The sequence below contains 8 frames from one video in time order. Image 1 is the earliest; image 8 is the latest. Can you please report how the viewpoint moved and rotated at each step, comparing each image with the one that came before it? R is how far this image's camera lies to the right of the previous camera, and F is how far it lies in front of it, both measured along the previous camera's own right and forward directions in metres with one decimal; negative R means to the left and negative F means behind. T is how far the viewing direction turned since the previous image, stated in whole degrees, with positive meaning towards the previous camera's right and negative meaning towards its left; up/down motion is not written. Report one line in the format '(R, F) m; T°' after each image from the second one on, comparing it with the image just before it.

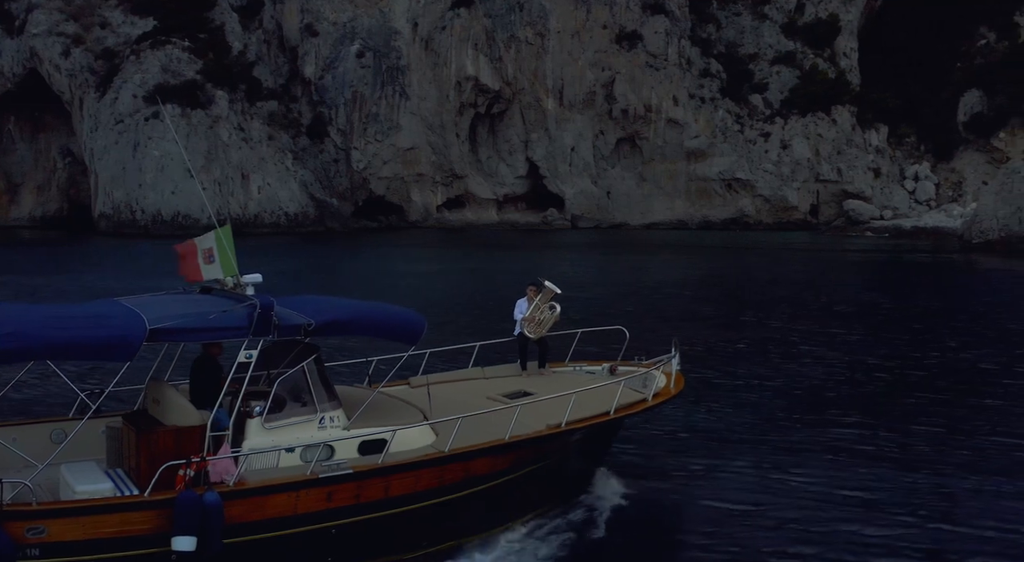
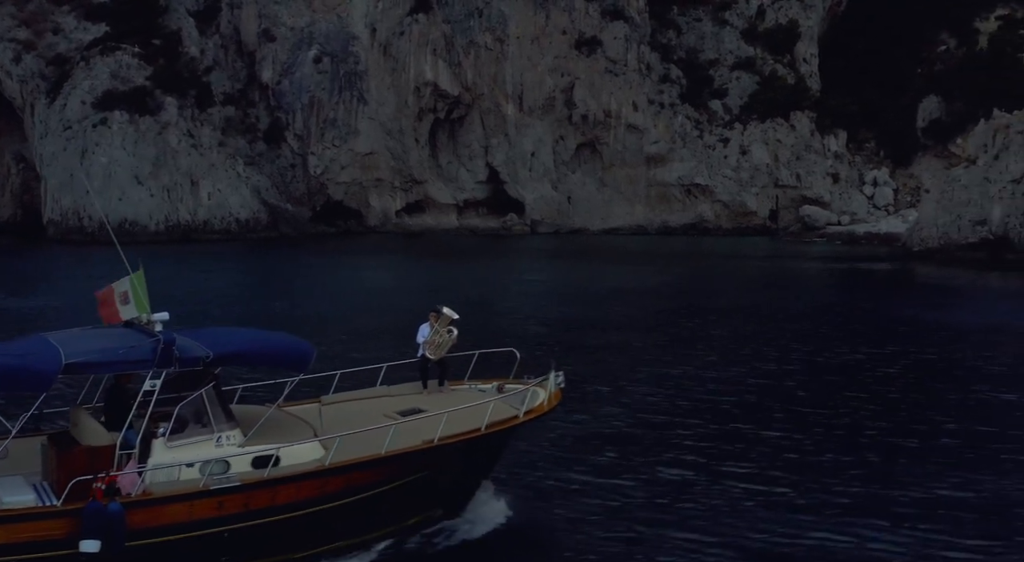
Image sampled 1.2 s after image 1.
(+1.6, -0.1) m; +1°
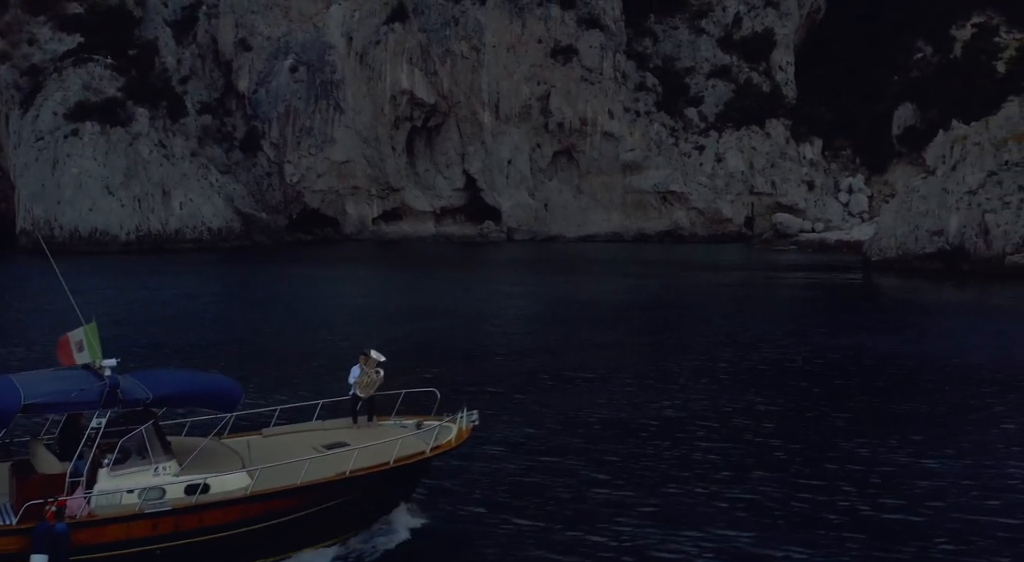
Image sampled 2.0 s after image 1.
(+1.3, -0.4) m; 0°
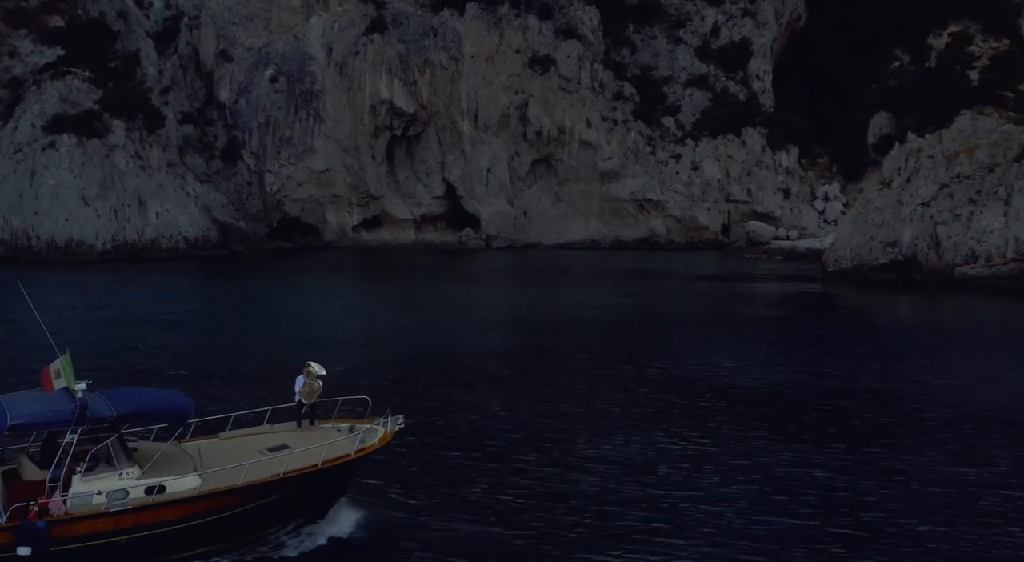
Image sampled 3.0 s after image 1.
(+1.5, -0.8) m; 0°
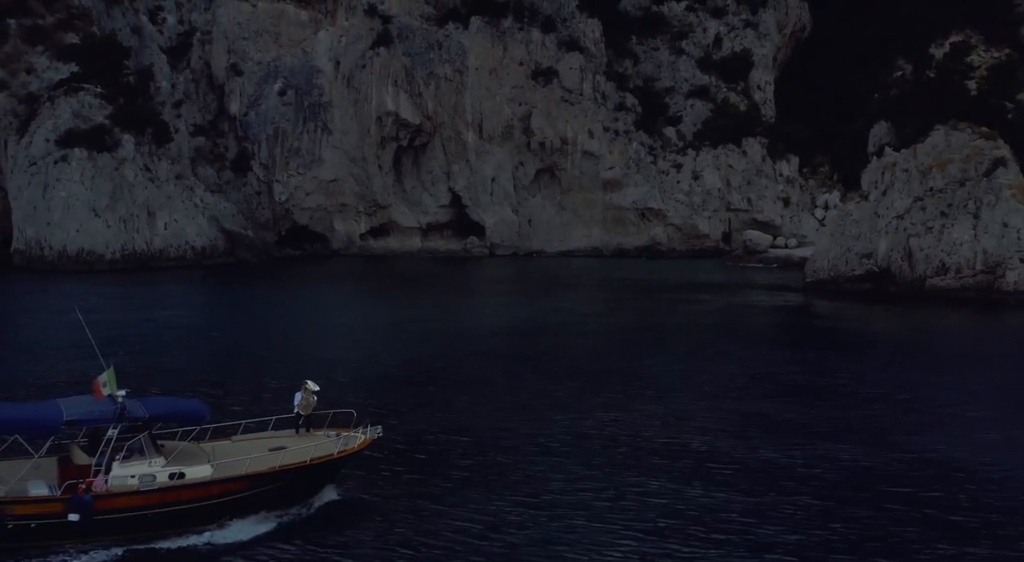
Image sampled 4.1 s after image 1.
(+1.7, -1.4) m; -2°
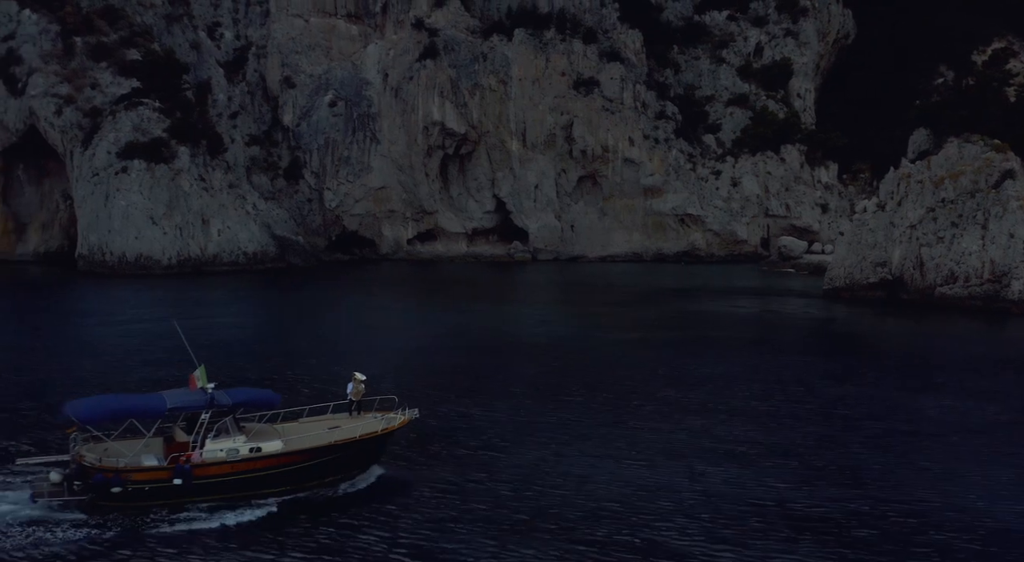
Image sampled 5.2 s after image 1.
(+1.7, -2.1) m; -3°
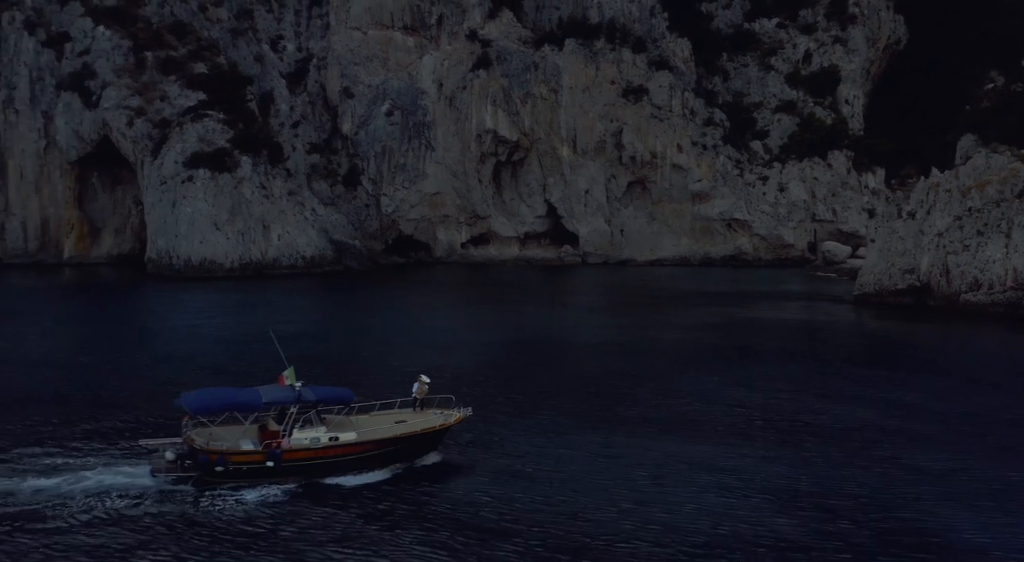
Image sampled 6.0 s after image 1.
(+1.3, -2.0) m; -4°
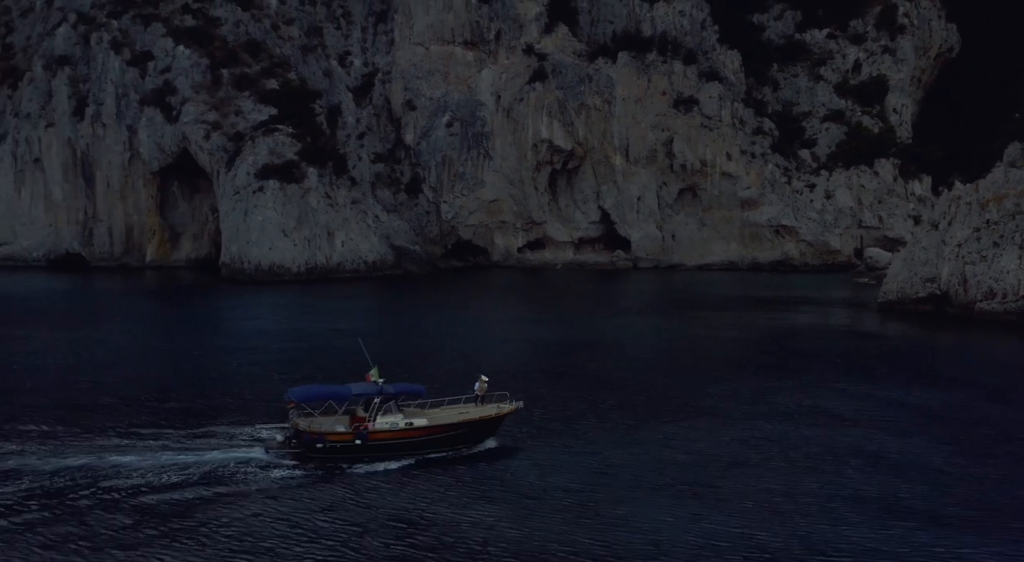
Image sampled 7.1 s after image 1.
(+1.7, -3.1) m; -4°
